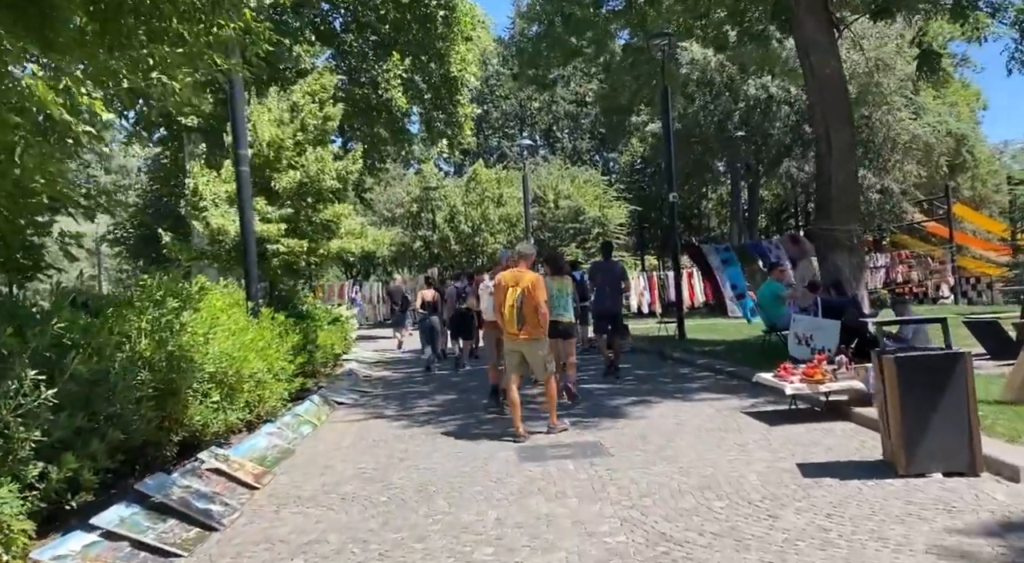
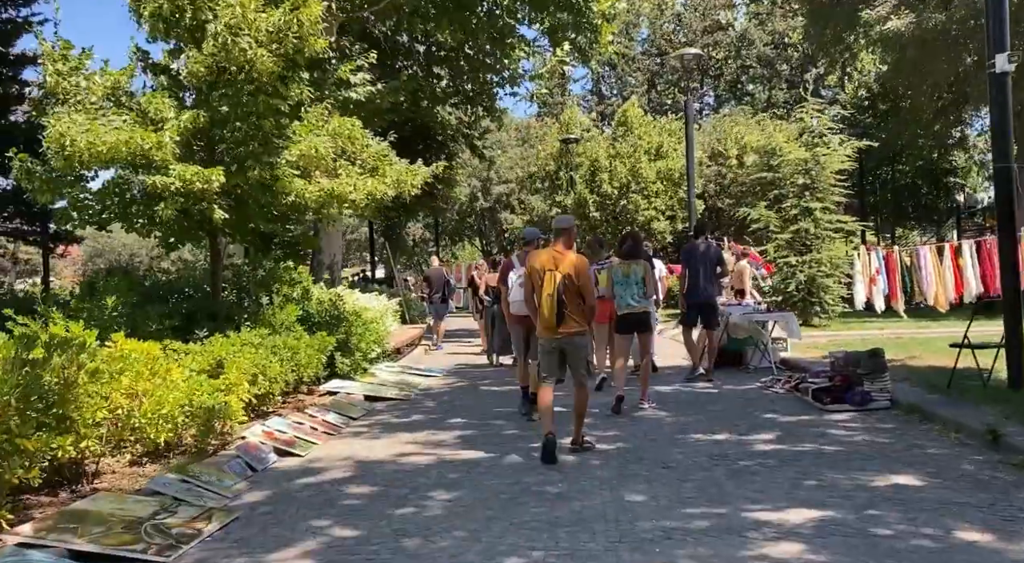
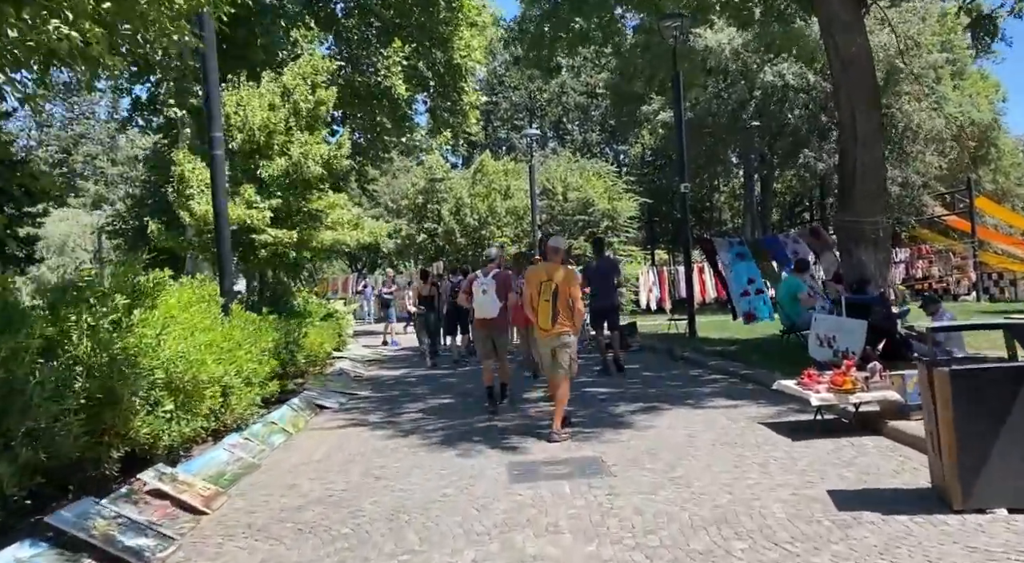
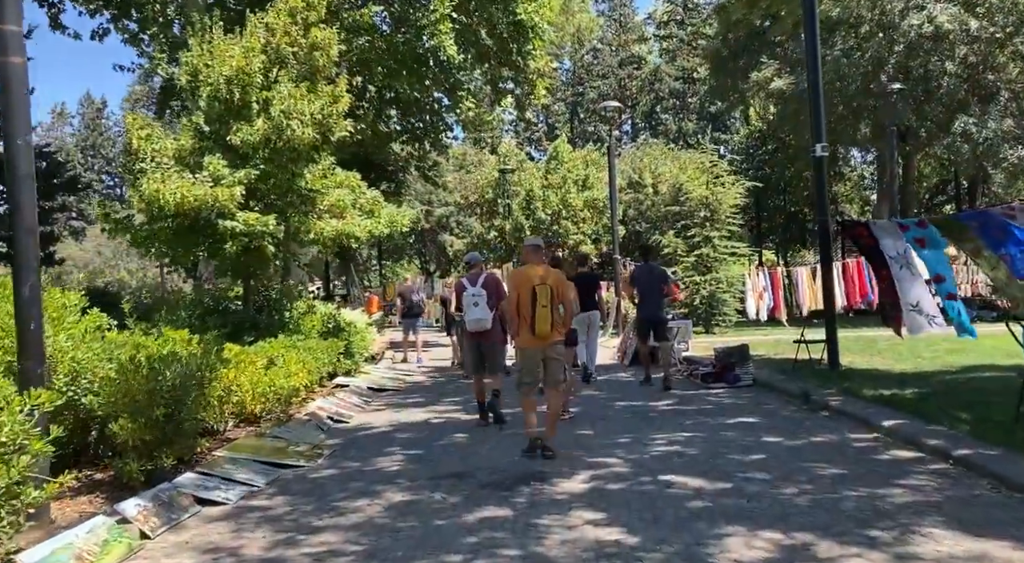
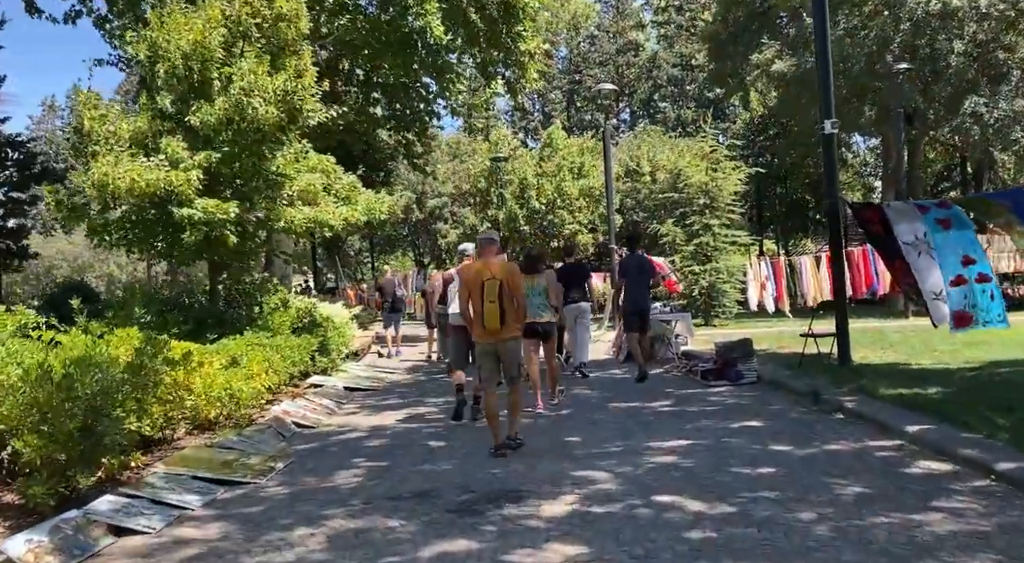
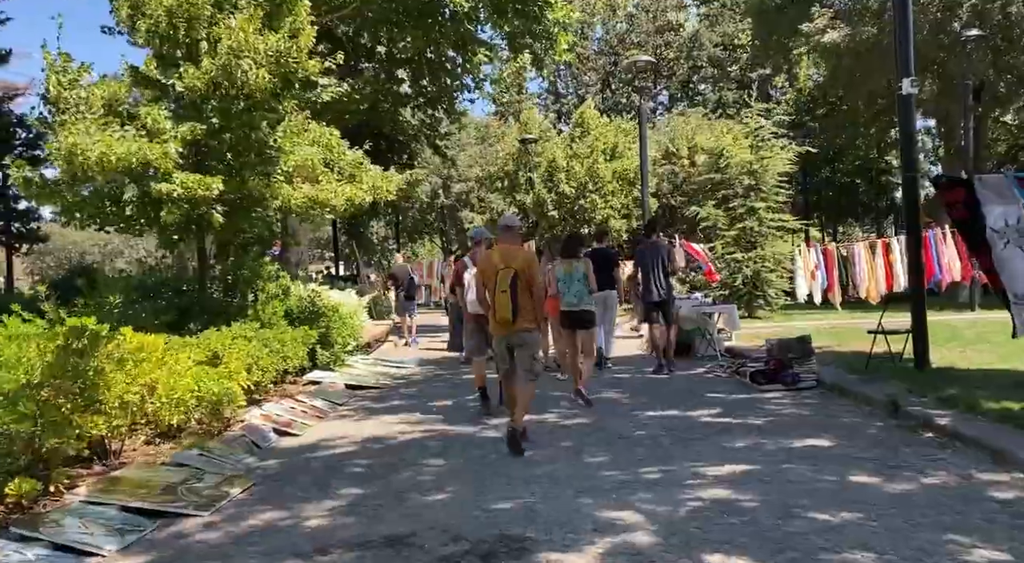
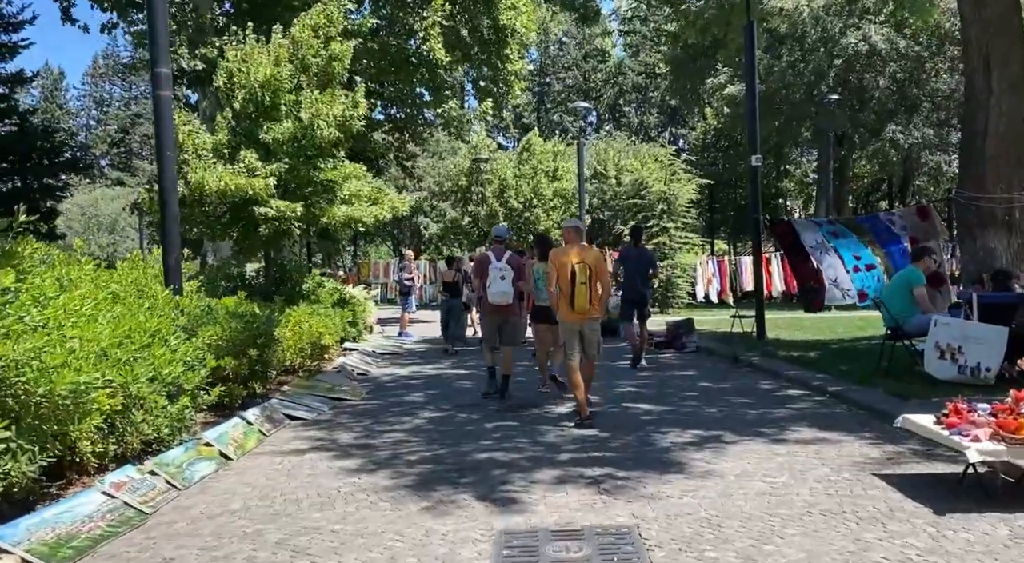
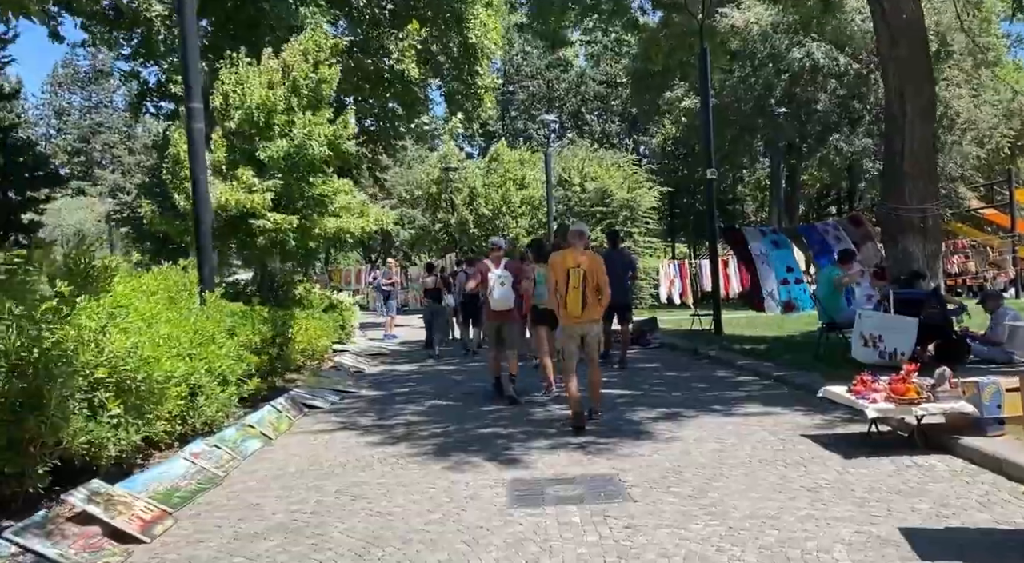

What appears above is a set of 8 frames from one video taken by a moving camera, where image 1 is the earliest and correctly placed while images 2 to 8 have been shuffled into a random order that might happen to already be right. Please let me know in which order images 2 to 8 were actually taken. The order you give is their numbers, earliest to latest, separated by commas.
3, 8, 7, 4, 5, 6, 2
